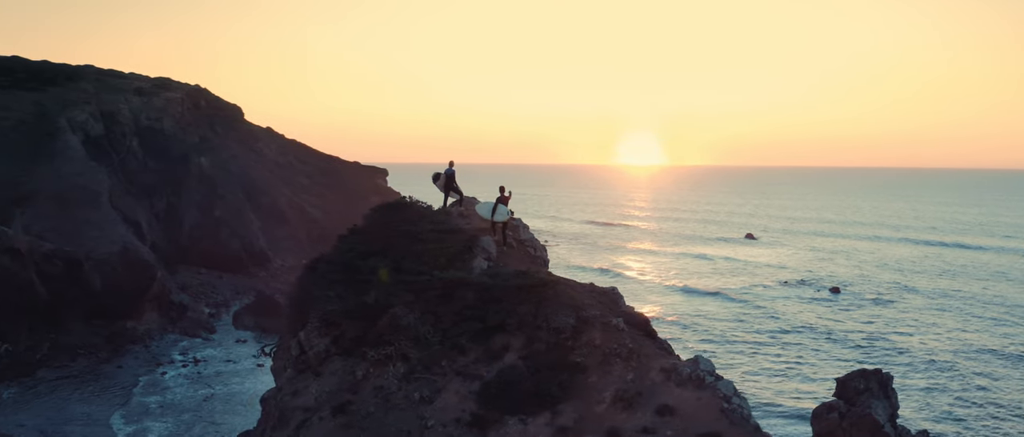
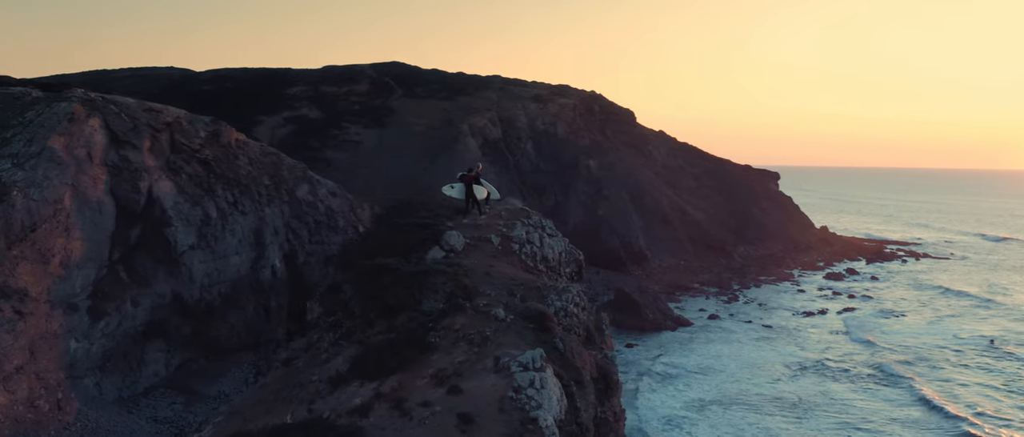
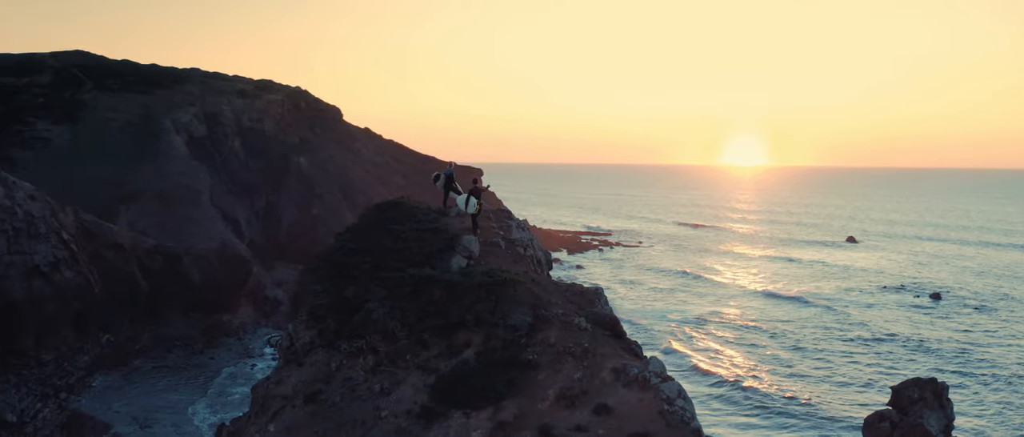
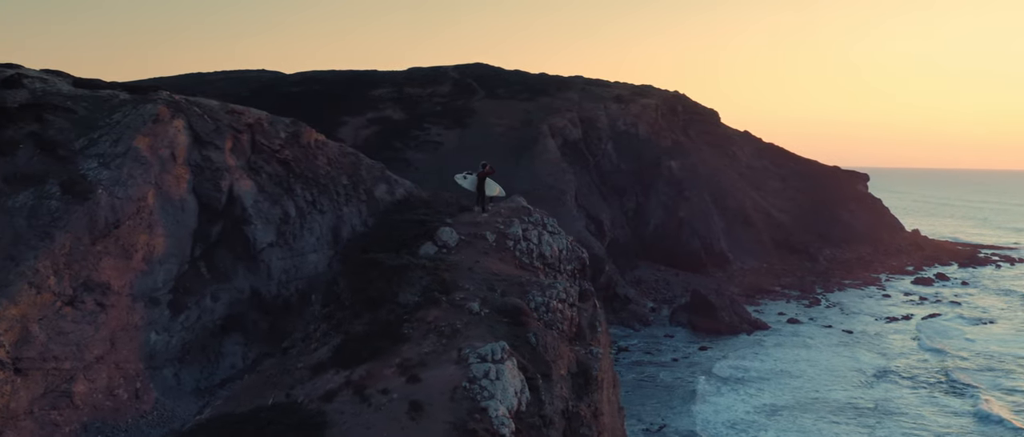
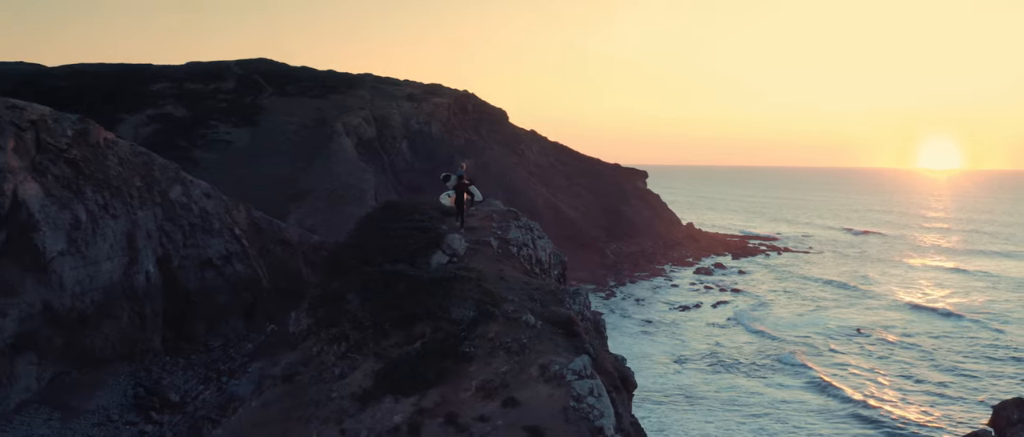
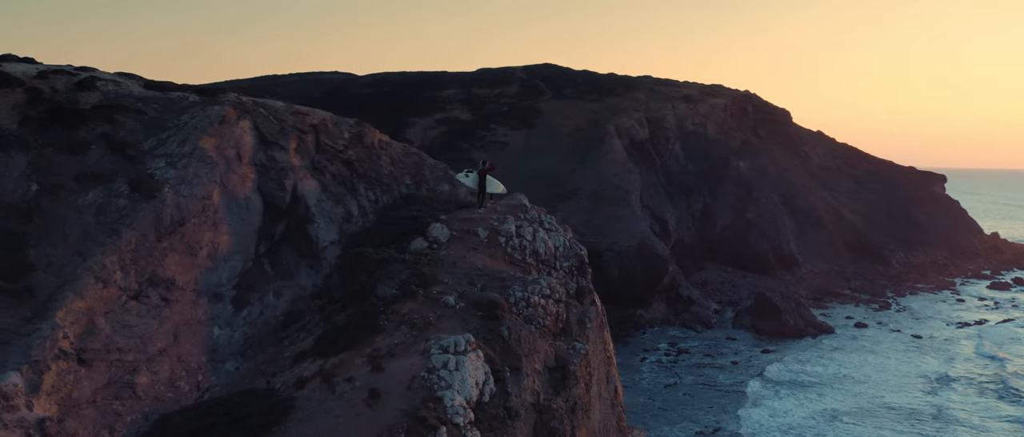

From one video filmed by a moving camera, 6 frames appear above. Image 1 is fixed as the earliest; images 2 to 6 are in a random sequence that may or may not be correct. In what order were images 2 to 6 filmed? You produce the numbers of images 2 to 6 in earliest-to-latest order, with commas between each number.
3, 5, 2, 4, 6
